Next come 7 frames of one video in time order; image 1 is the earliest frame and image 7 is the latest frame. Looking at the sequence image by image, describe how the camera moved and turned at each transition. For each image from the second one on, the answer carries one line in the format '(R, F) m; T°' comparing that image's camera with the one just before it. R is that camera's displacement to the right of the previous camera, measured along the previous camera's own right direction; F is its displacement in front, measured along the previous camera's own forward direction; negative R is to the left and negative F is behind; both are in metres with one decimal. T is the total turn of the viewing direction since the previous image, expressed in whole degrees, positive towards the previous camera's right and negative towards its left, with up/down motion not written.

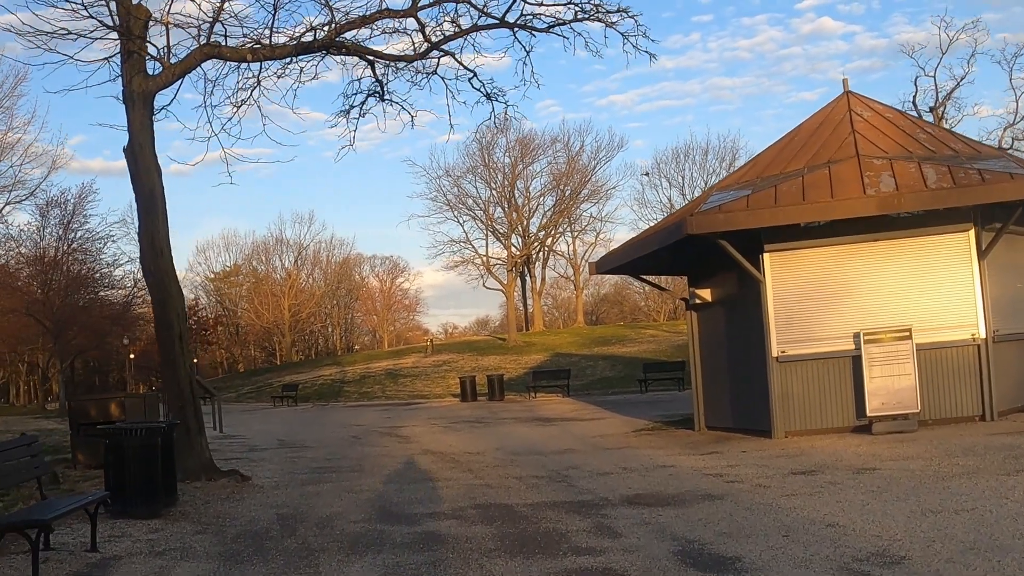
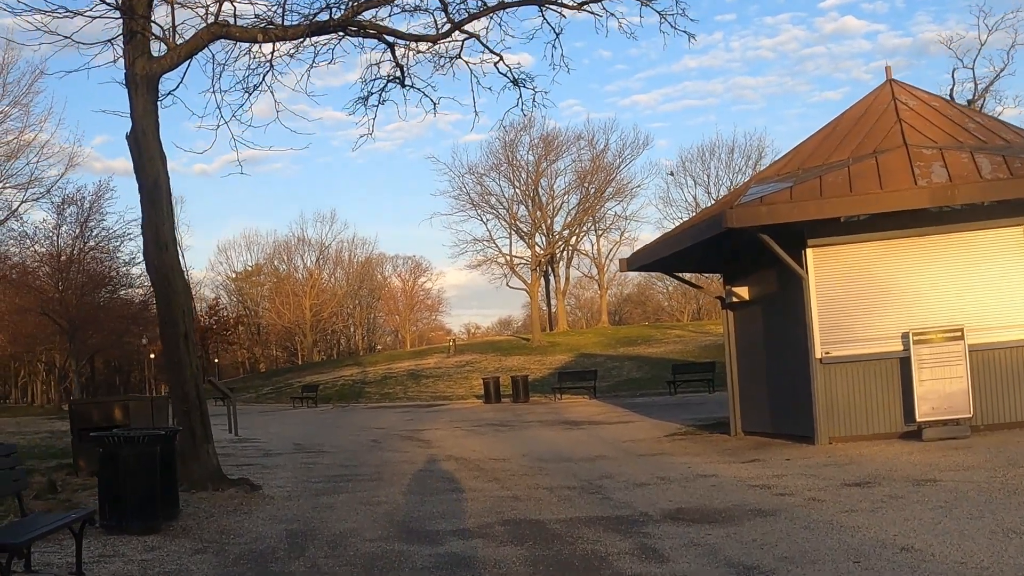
(-0.1, +0.7) m; -1°
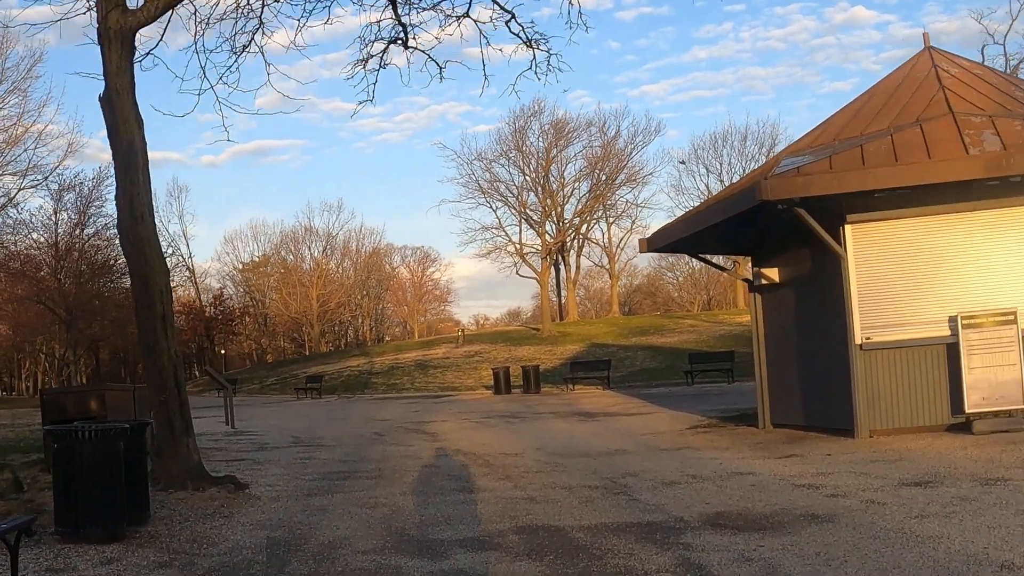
(-0.1, +1.0) m; -1°
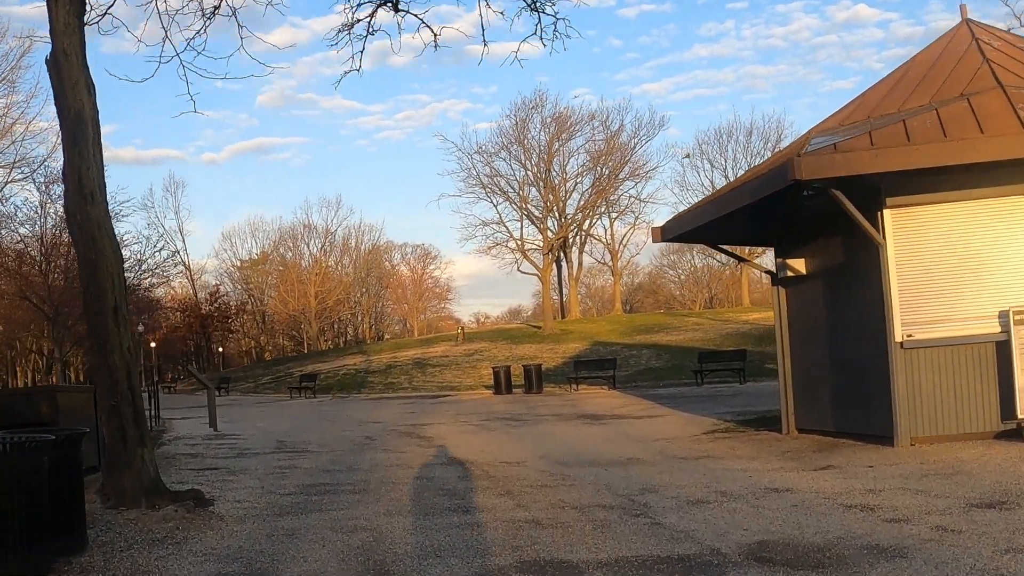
(0.0, +1.2) m; 0°
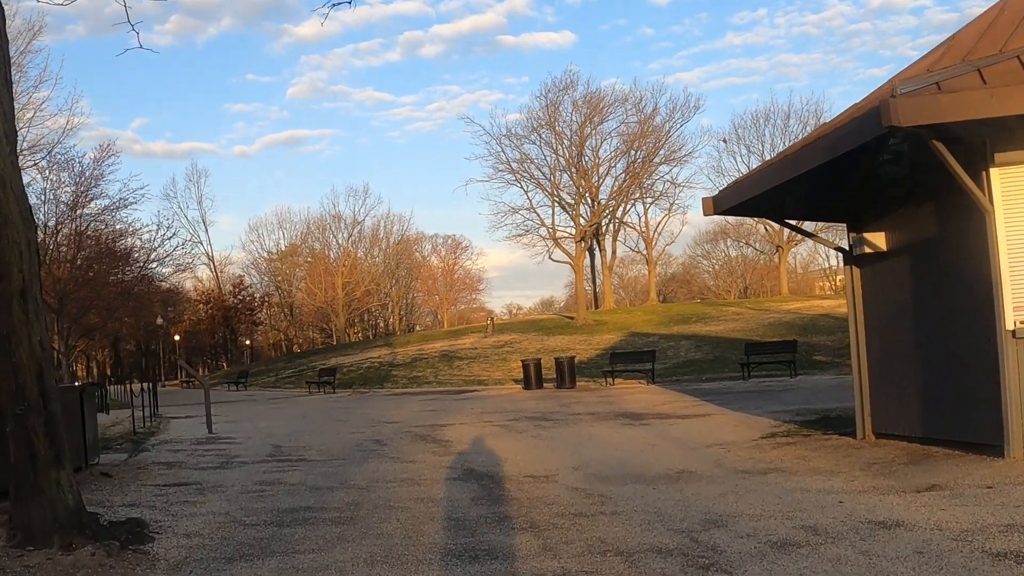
(+0.1, +1.9) m; -2°
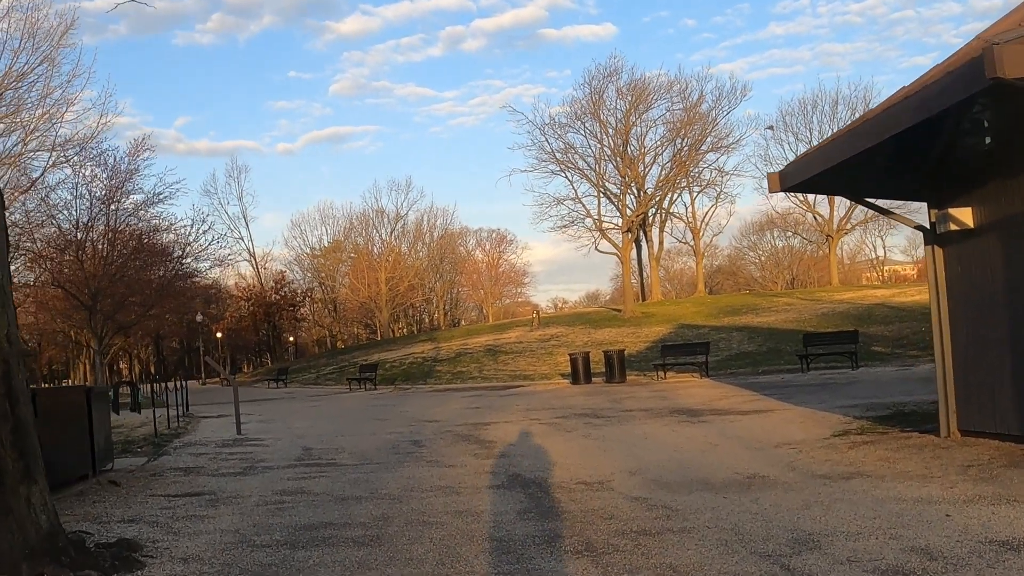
(0.0, +1.0) m; -3°
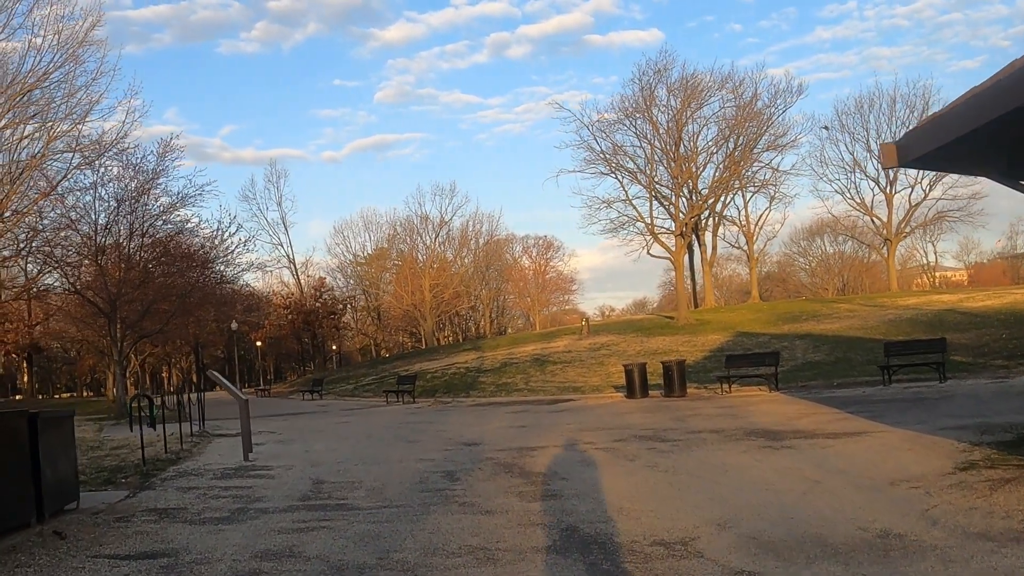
(0.0, +2.0) m; -3°
